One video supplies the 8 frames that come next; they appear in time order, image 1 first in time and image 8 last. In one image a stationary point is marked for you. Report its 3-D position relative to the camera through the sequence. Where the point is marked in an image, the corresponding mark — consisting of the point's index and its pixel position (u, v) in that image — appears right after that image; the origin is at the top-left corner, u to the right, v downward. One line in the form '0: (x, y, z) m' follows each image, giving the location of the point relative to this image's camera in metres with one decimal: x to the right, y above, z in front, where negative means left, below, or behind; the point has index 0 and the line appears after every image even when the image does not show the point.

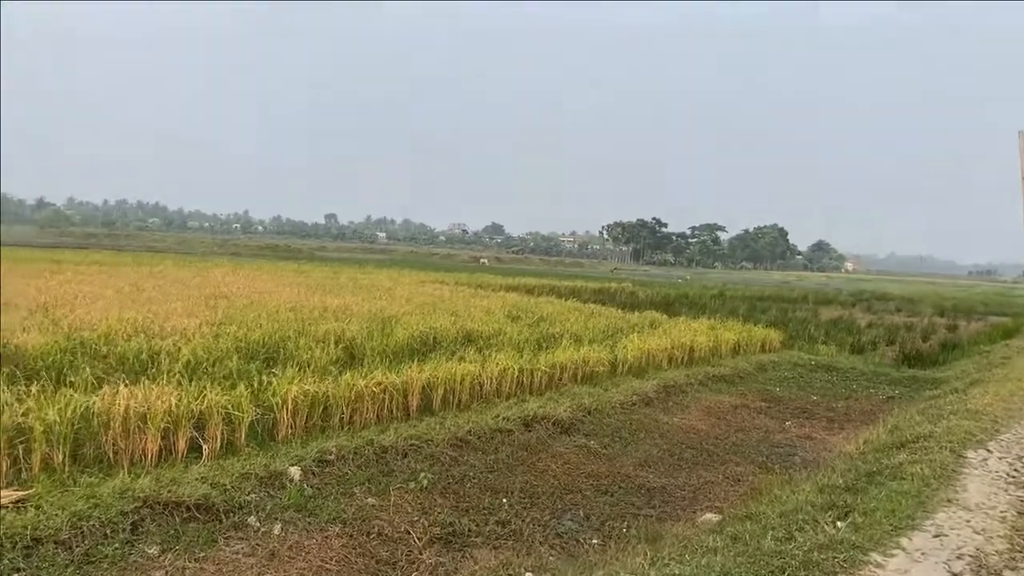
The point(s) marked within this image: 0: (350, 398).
0: (-1.0, -0.7, +5.6) m
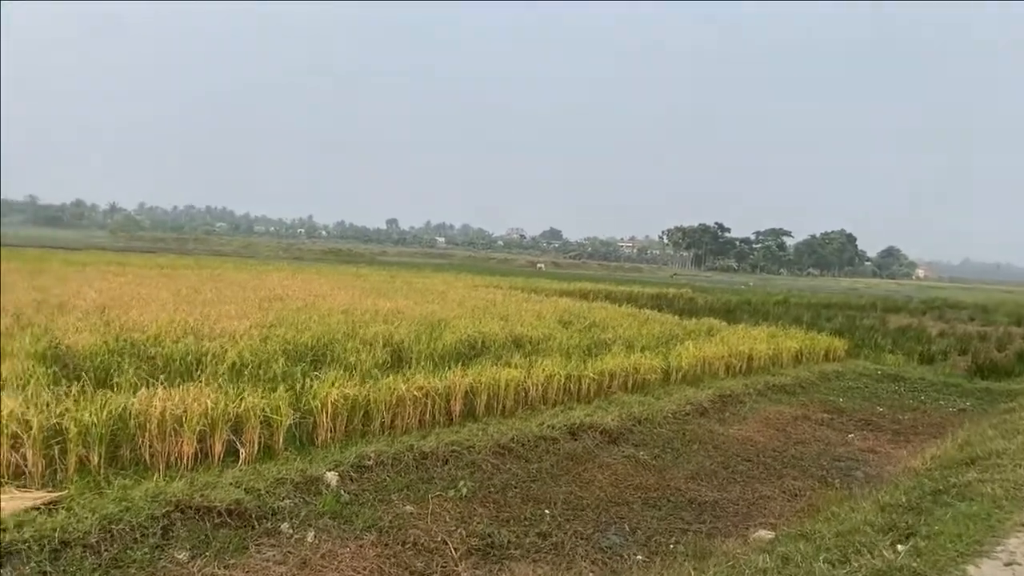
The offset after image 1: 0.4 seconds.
0: (-0.8, -0.7, +5.5) m
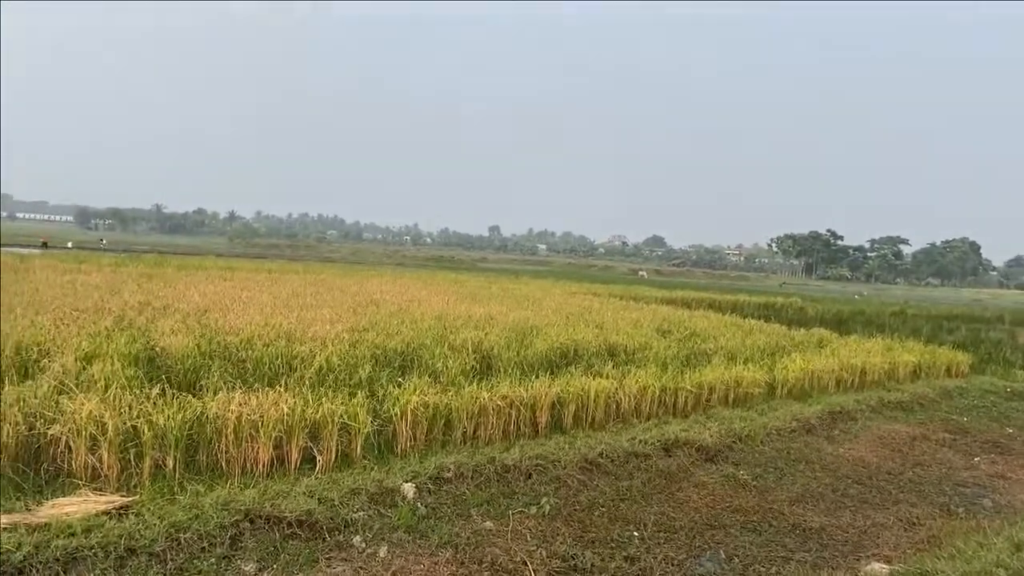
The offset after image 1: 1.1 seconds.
0: (-0.2, -0.8, +5.3) m
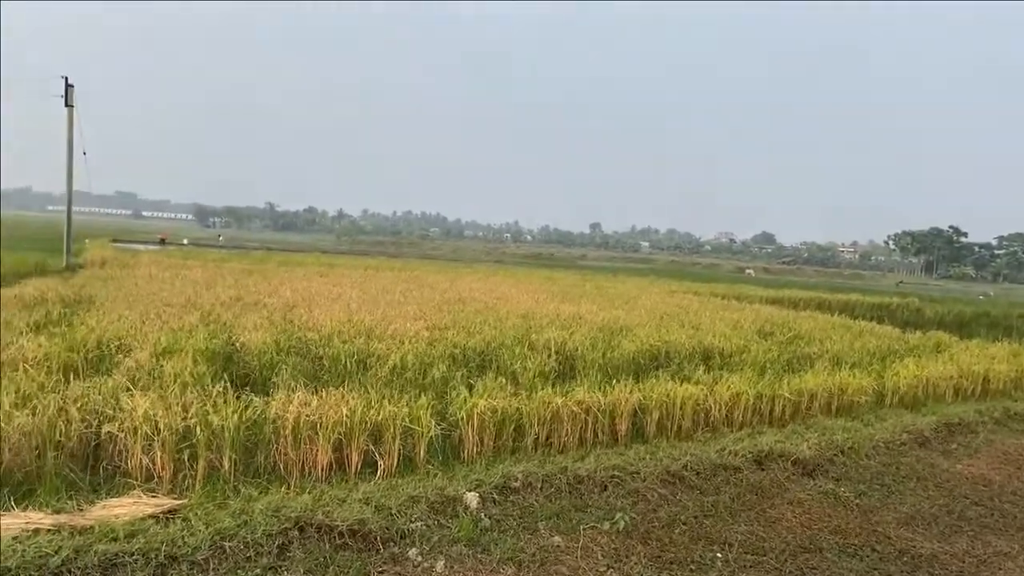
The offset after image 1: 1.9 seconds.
0: (+0.2, -0.7, +5.0) m
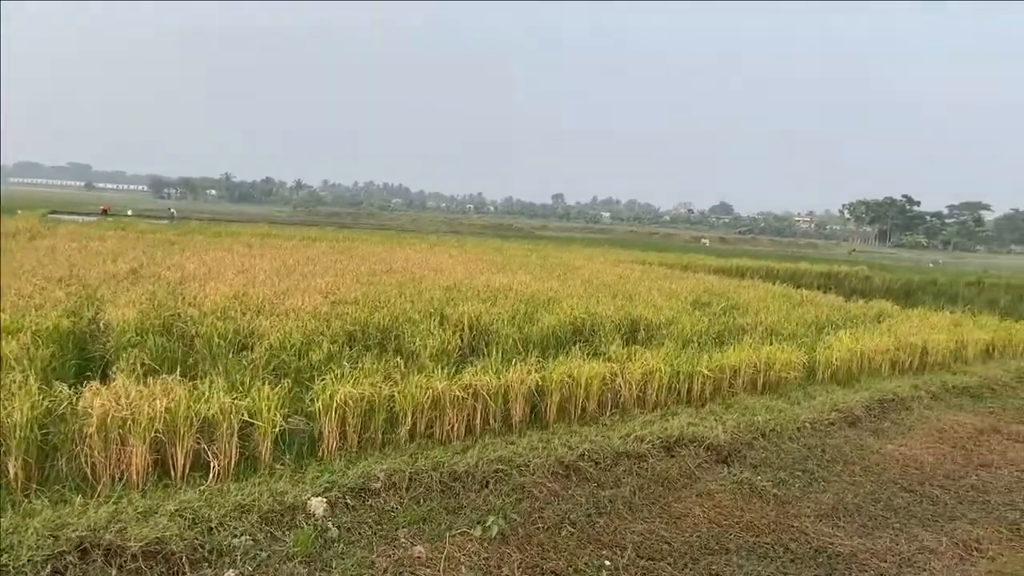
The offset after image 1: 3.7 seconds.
0: (-0.4, -0.6, +4.4) m
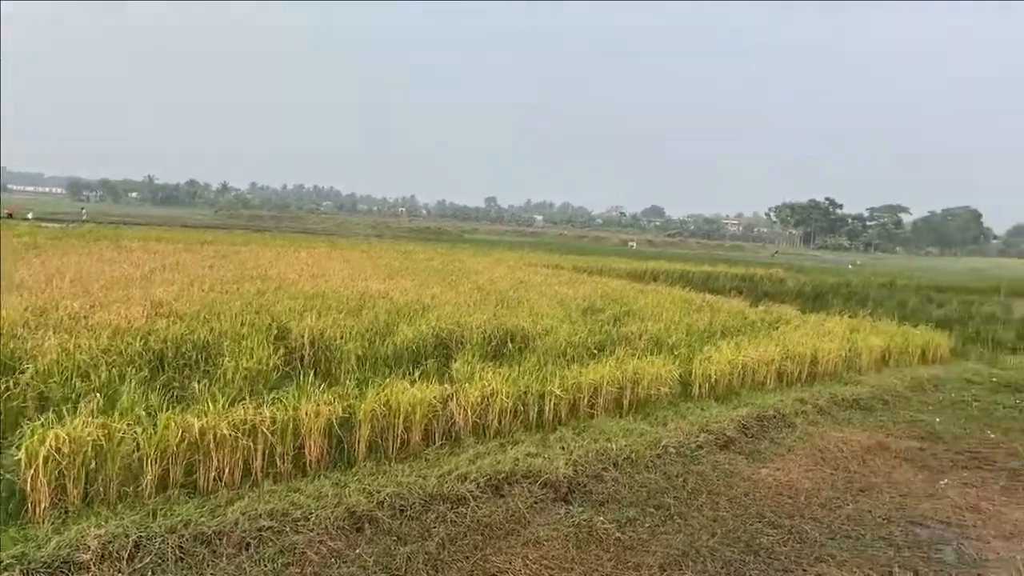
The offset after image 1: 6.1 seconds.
0: (-1.4, -0.7, +3.6) m
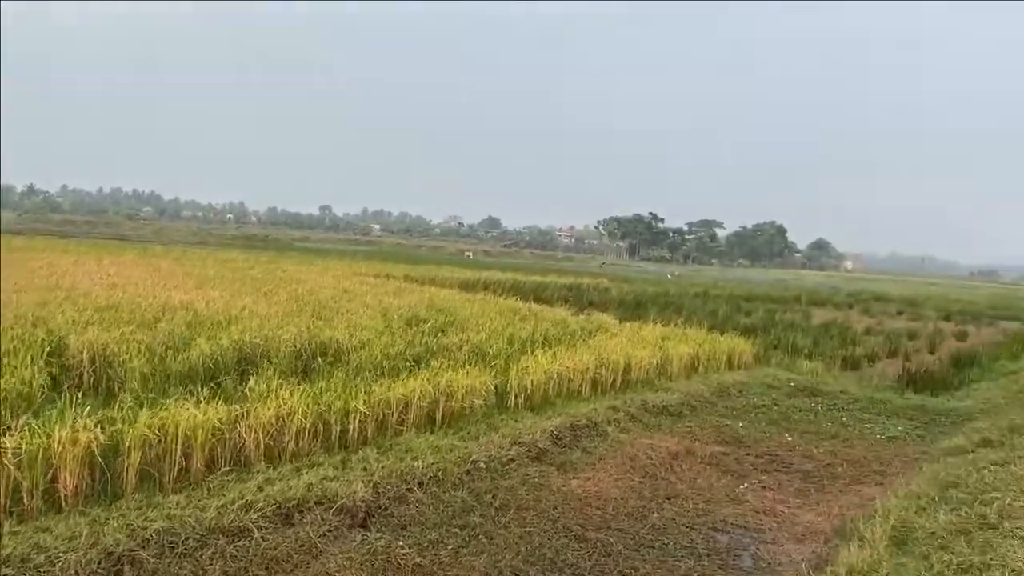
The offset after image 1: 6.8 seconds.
0: (-2.2, -0.7, +3.0) m
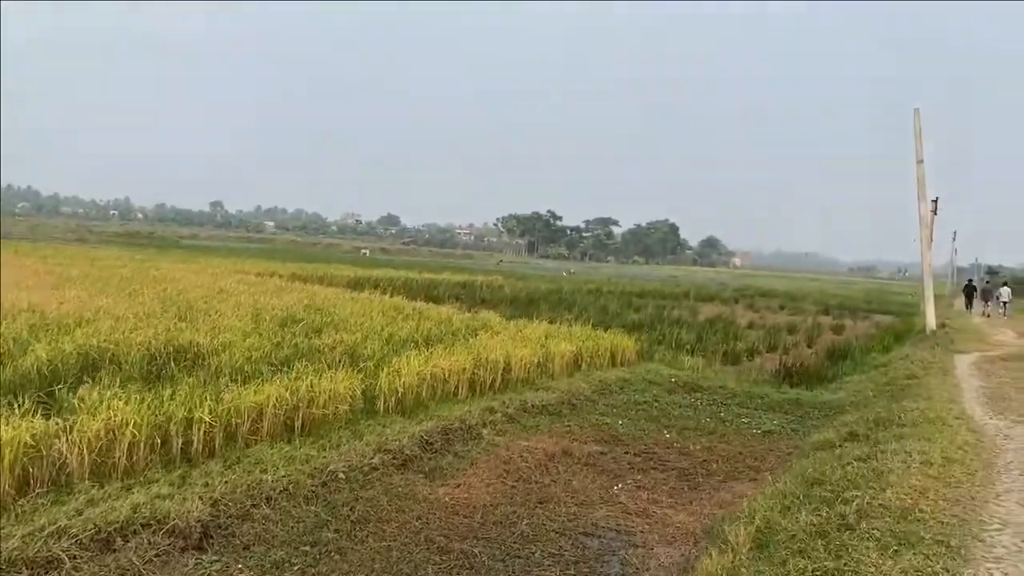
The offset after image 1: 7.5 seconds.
0: (-2.7, -0.7, +2.5) m
